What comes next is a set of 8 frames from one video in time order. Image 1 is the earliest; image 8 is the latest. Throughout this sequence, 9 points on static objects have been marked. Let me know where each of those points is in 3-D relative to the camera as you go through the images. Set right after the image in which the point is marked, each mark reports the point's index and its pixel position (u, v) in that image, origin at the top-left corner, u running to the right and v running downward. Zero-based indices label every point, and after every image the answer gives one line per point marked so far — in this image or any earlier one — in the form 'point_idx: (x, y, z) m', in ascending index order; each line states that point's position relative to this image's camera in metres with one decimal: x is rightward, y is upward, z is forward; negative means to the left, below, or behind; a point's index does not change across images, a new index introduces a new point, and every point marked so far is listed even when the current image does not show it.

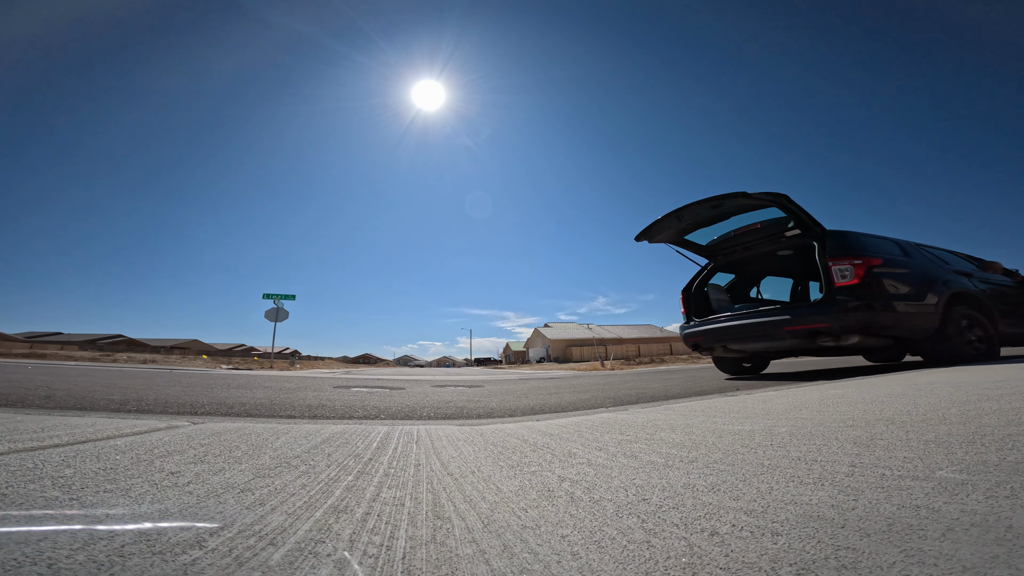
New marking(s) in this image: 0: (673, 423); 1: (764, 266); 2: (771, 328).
0: (+0.5, -0.4, +1.3) m
1: (+3.0, +0.2, +4.7) m
2: (+2.5, -0.4, +3.9) m
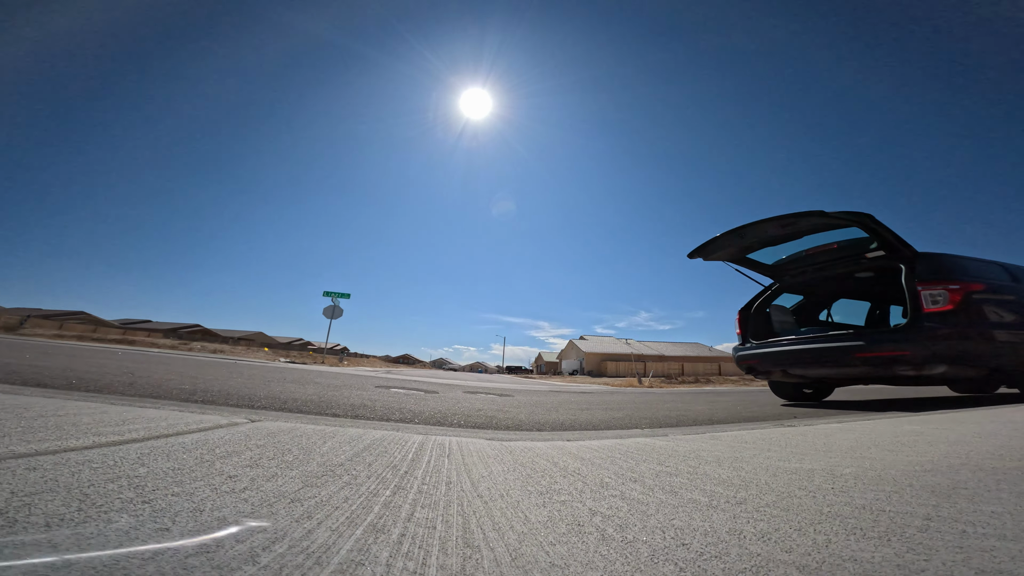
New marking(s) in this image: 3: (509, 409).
0: (+0.6, -0.5, +1.3) m
1: (+3.5, 0.0, +4.4) m
2: (+2.9, -0.6, +3.6) m
3: (0.0, -1.1, +3.8) m
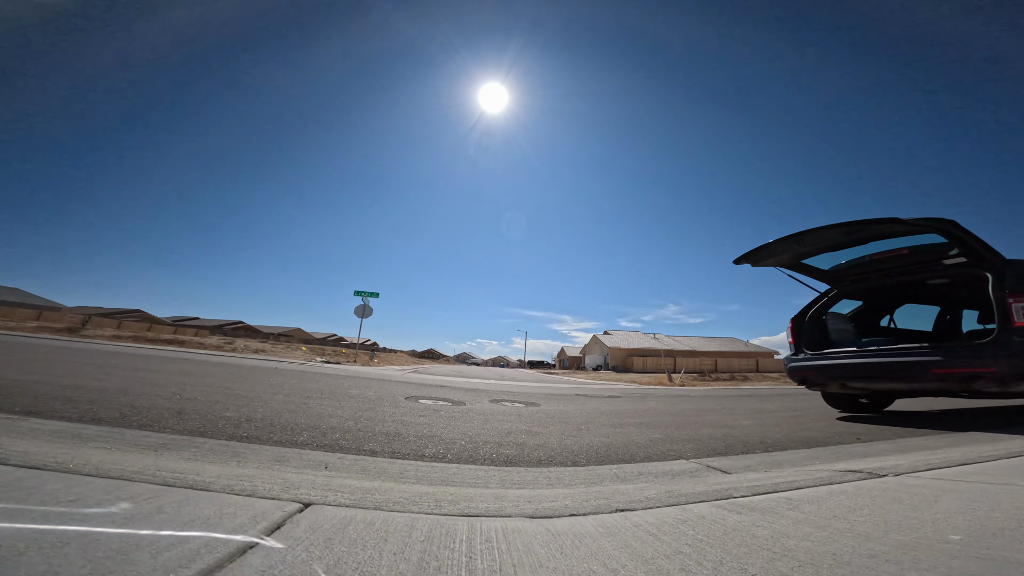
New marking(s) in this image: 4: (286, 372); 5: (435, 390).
0: (+0.8, -0.7, +1.1) m
1: (+3.8, -0.1, +4.0) m
2: (+3.2, -0.7, +3.3) m
3: (+0.3, -1.3, +3.7) m
4: (-3.7, -1.3, +6.8) m
5: (-1.1, -1.5, +6.1) m
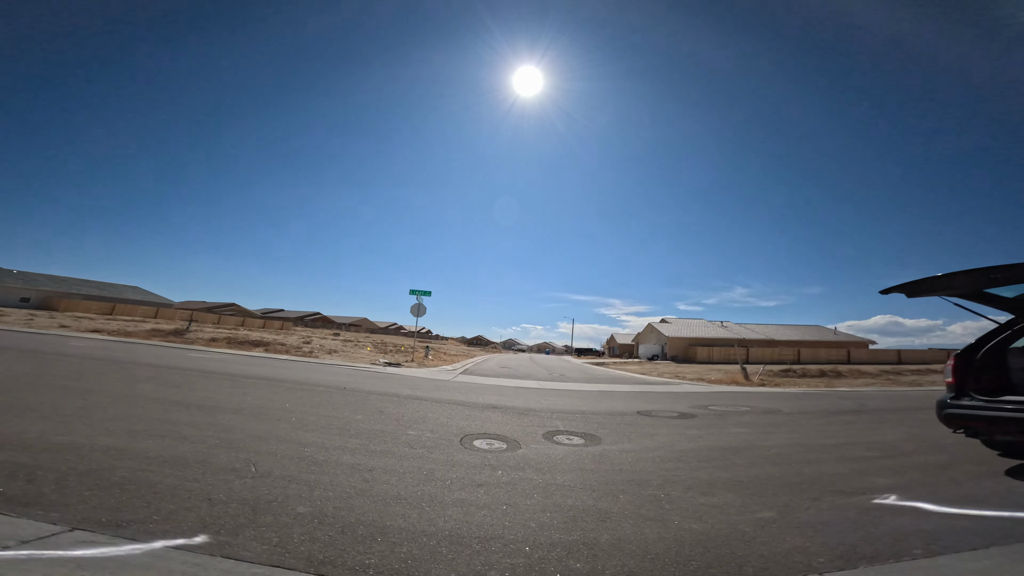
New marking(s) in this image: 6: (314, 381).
0: (+0.9, -1.0, +0.2) m
1: (+4.2, -0.2, +2.8) m
2: (+3.6, -0.8, +2.2) m
3: (+0.7, -1.5, +2.9) m
4: (-2.8, -1.6, +6.4) m
5: (-0.4, -1.7, +5.5) m
6: (-3.1, -1.5, +6.4) m
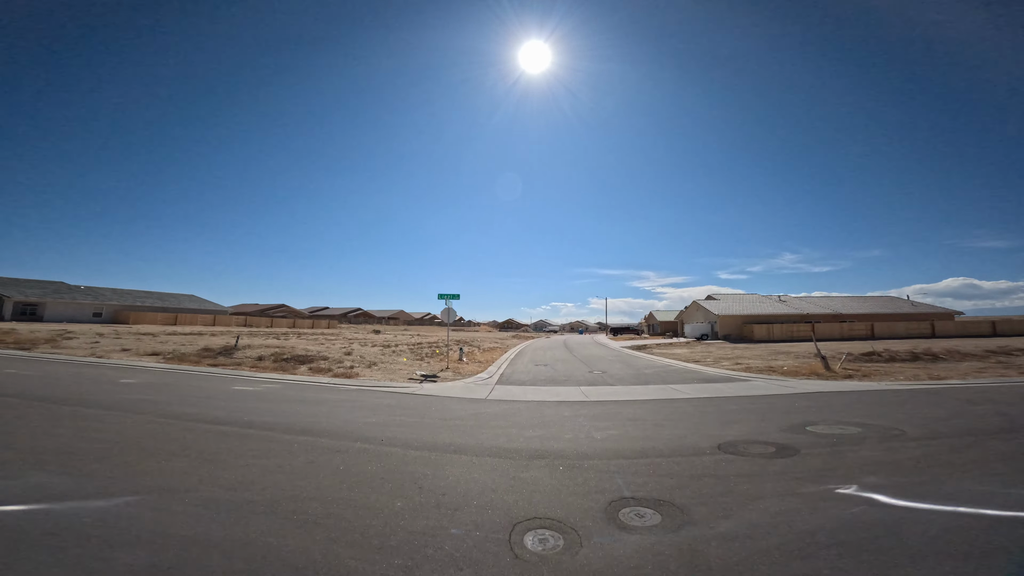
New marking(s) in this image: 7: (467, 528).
0: (+1.1, -1.5, -0.8) m
1: (+4.5, -0.3, +1.4) m
2: (+3.9, -1.0, +0.9) m
3: (+1.2, -1.9, +1.9) m
4: (-2.2, -2.0, +5.6) m
5: (+0.3, -2.0, +4.6) m
6: (-2.5, -2.0, +5.7) m
7: (-0.4, -1.9, +3.2) m
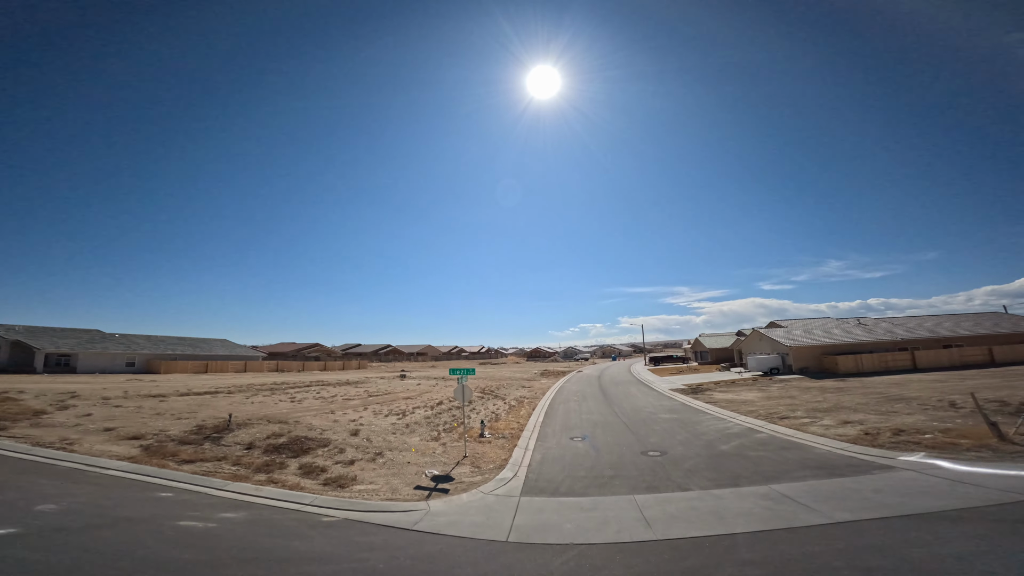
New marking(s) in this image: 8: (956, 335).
0: (+1.1, -2.2, -3.3) m
1: (+4.5, -0.8, -1.2) m
2: (+3.9, -1.5, -1.8) m
3: (+1.3, -2.7, -0.7) m
4: (-1.7, -3.3, +3.2) m
5: (+0.6, -3.0, +2.1) m
6: (-2.0, -3.3, +3.3) m
7: (-0.1, -2.9, +0.7) m
8: (+19.0, -0.9, +17.4) m
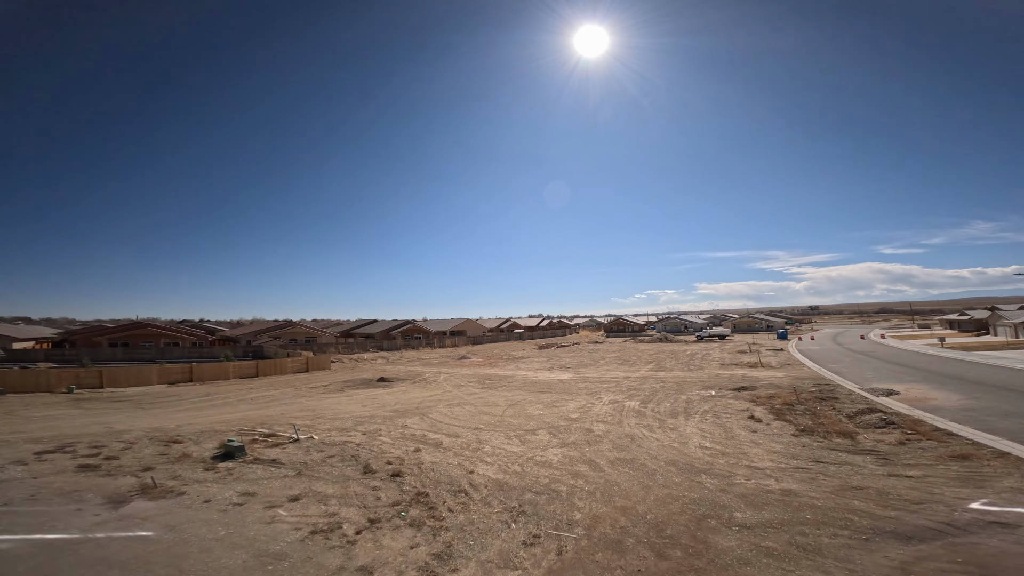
0: (-0.5, -3.6, -8.3) m
1: (+3.2, -2.0, -7.0) m
2: (+2.5, -2.8, -7.3) m
3: (+0.2, -3.9, -5.7) m
4: (-2.1, -4.2, -1.3) m
5: (0.0, -4.0, -2.9) m
6: (-2.4, -4.2, -1.2) m
7: (-1.0, -4.0, -4.1) m
8: (+20.7, -0.4, +8.7) m
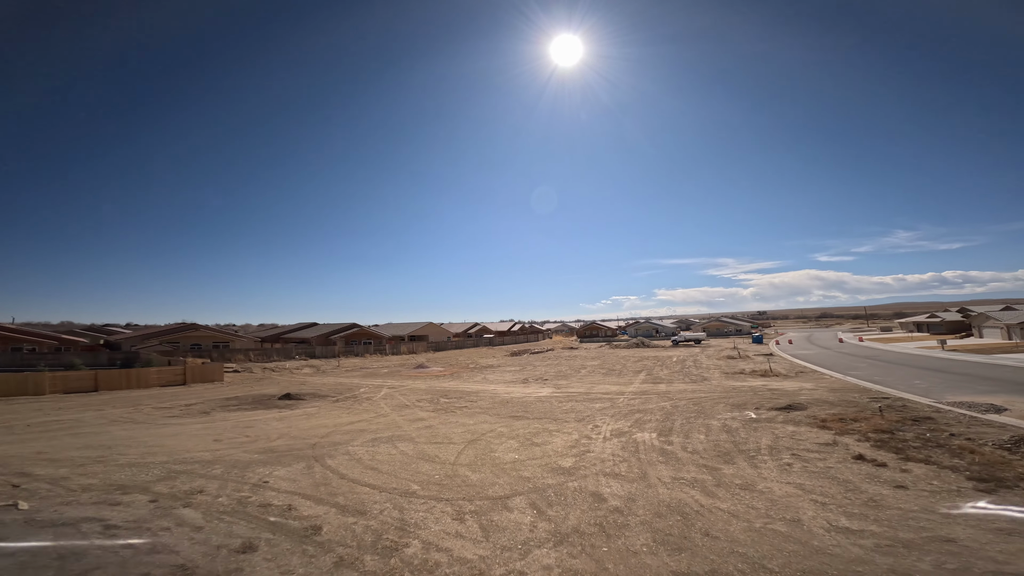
0: (+0.3, -2.4, -15.6) m
1: (+3.9, -0.8, -14.0) m
2: (+3.2, -1.6, -14.4) m
3: (+0.8, -2.7, -13.0) m
4: (-1.8, -3.1, -8.7) m
5: (+0.4, -2.9, -10.2) m
6: (-2.1, -3.1, -8.6) m
7: (-0.5, -2.9, -11.4) m
8: (+20.2, +0.5, +2.9) m
